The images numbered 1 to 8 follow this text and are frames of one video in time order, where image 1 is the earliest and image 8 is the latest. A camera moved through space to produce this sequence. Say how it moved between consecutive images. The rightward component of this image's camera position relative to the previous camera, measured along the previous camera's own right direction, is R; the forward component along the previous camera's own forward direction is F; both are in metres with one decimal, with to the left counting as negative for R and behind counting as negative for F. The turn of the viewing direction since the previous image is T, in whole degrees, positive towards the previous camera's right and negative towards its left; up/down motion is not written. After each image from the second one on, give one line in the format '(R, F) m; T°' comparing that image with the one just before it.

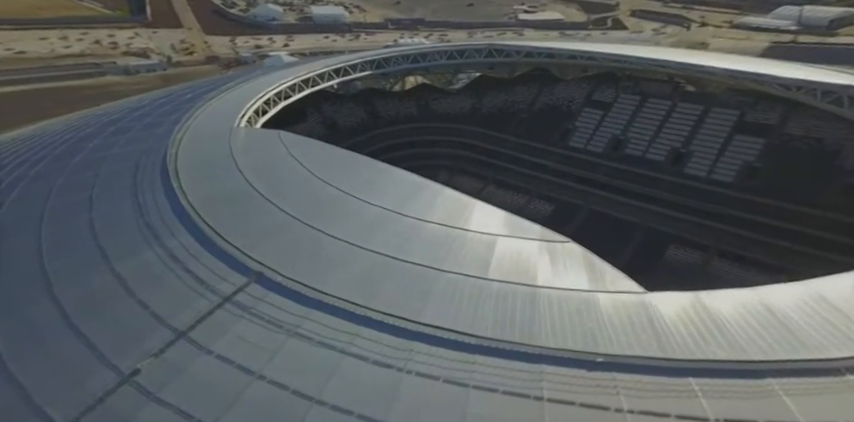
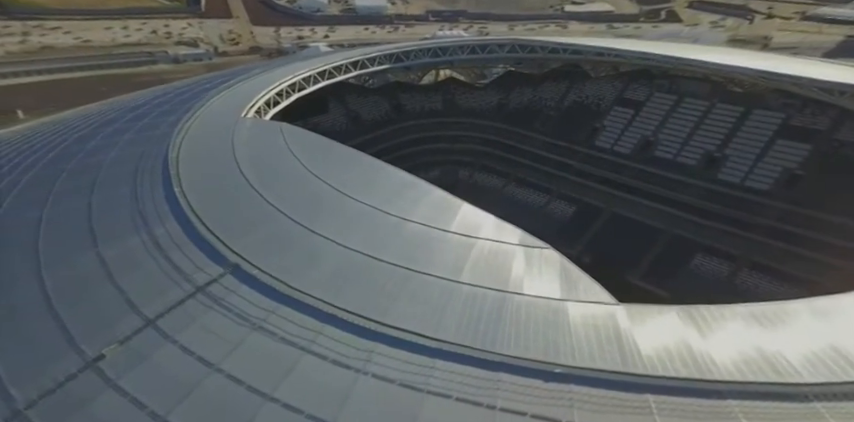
(+1.0, +0.2) m; -4°
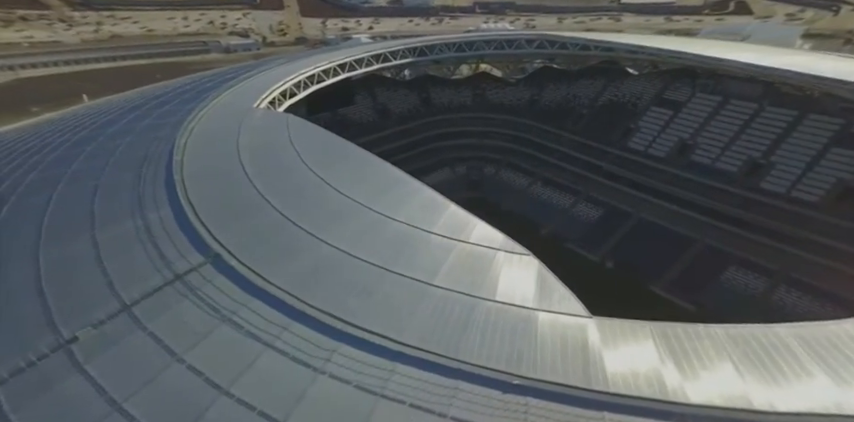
(+1.2, +0.1) m; -5°
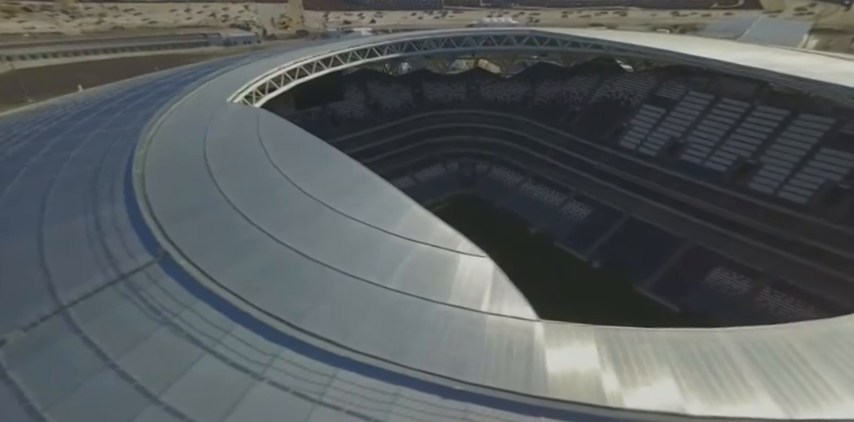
(+1.0, +0.1) m; +1°
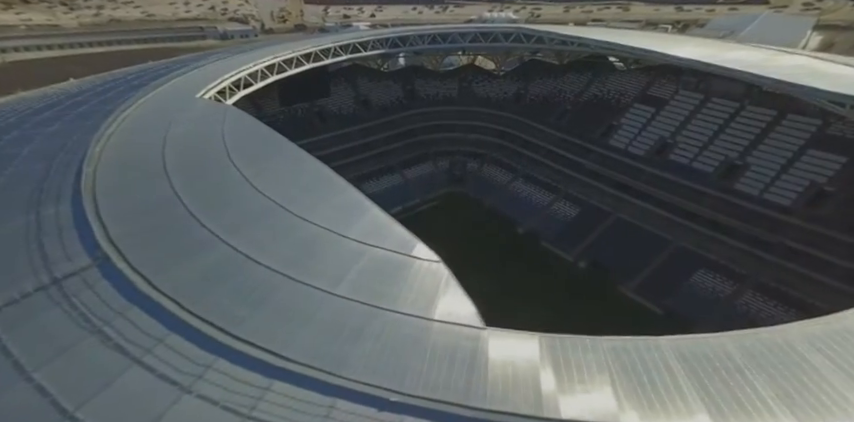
(+1.0, +0.2) m; +1°
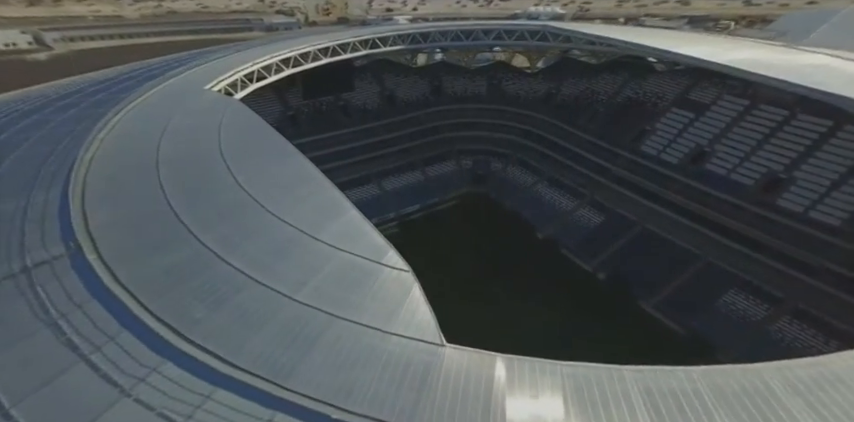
(+1.2, +0.5) m; -4°
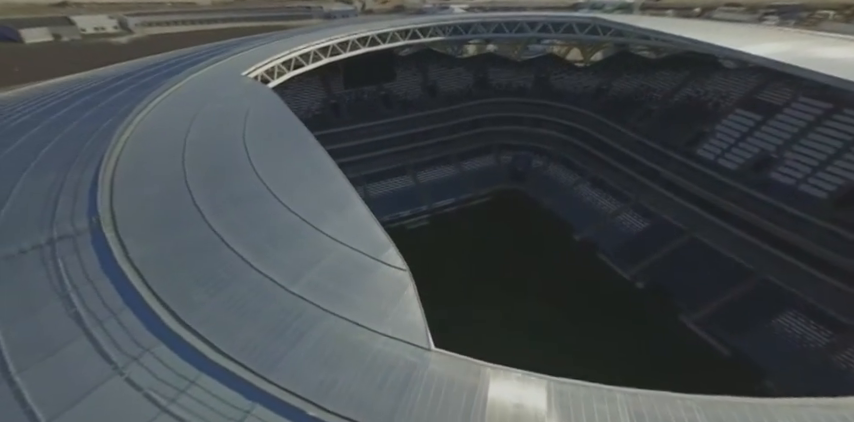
(+0.8, +0.4) m; -6°
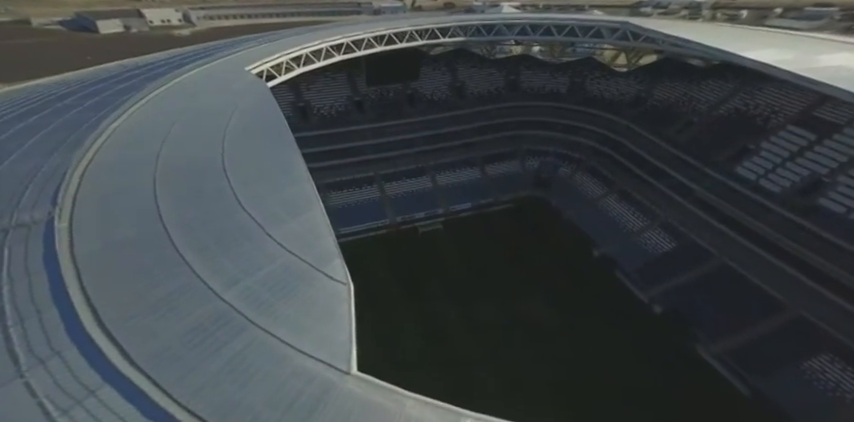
(+1.9, +0.5) m; -5°
